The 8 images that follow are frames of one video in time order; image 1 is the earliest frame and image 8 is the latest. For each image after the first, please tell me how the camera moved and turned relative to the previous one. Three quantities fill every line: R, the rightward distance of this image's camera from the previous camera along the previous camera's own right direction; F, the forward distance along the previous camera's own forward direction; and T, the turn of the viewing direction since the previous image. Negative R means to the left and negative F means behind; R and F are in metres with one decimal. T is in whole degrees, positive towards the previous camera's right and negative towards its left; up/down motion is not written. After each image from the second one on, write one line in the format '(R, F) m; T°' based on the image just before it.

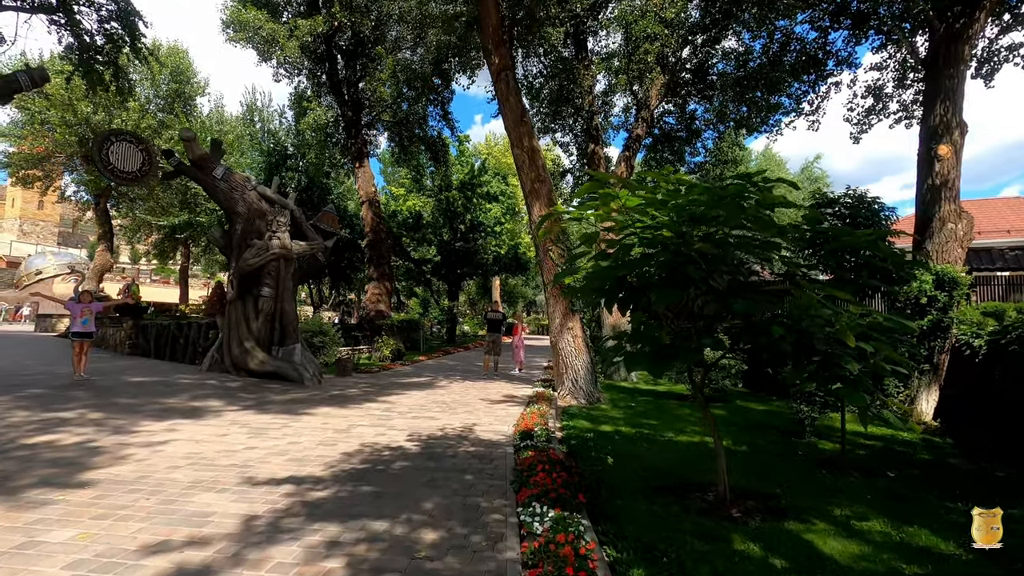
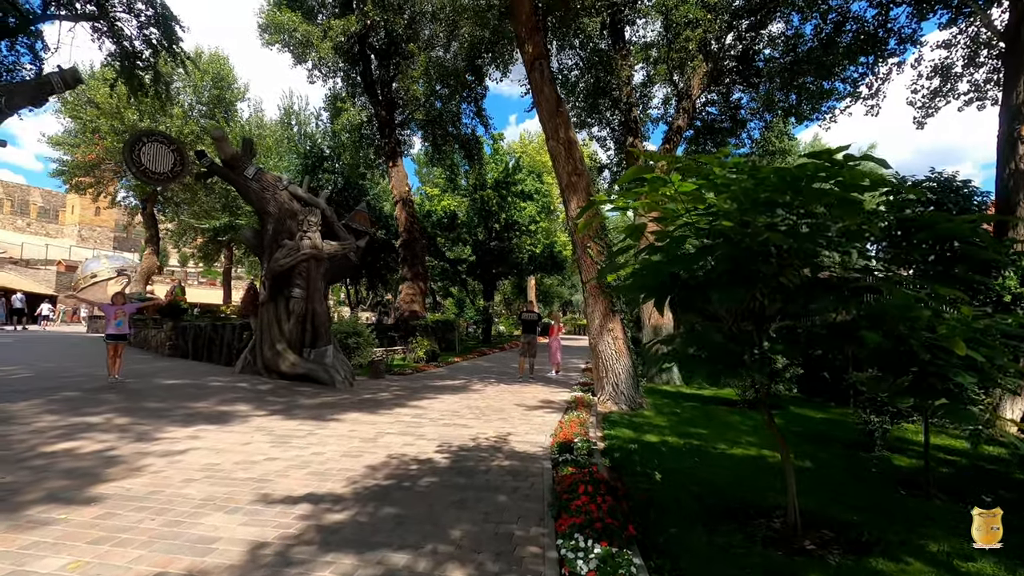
(0.0, +0.5) m; -4°
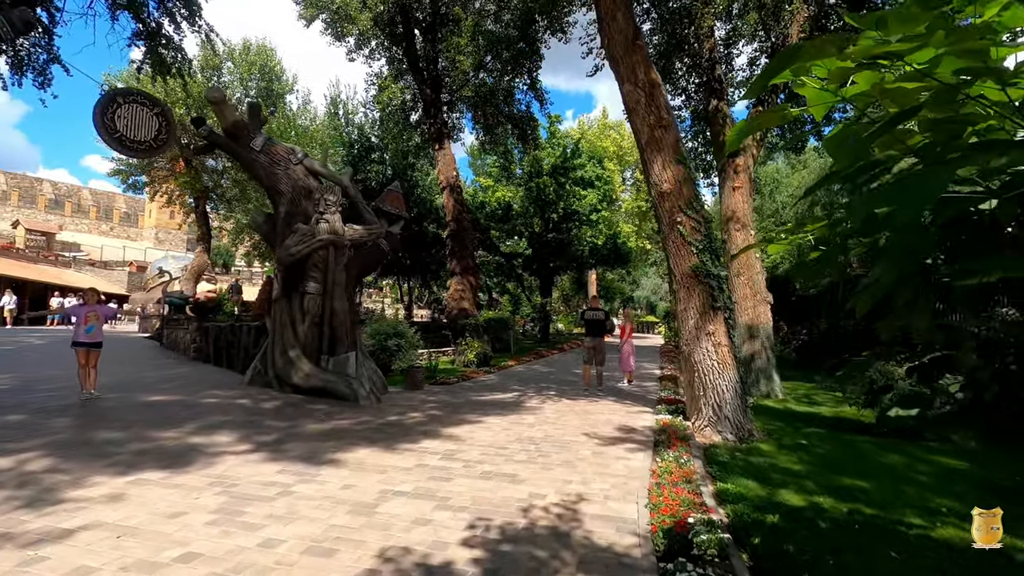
(-0.1, +2.4) m; -6°
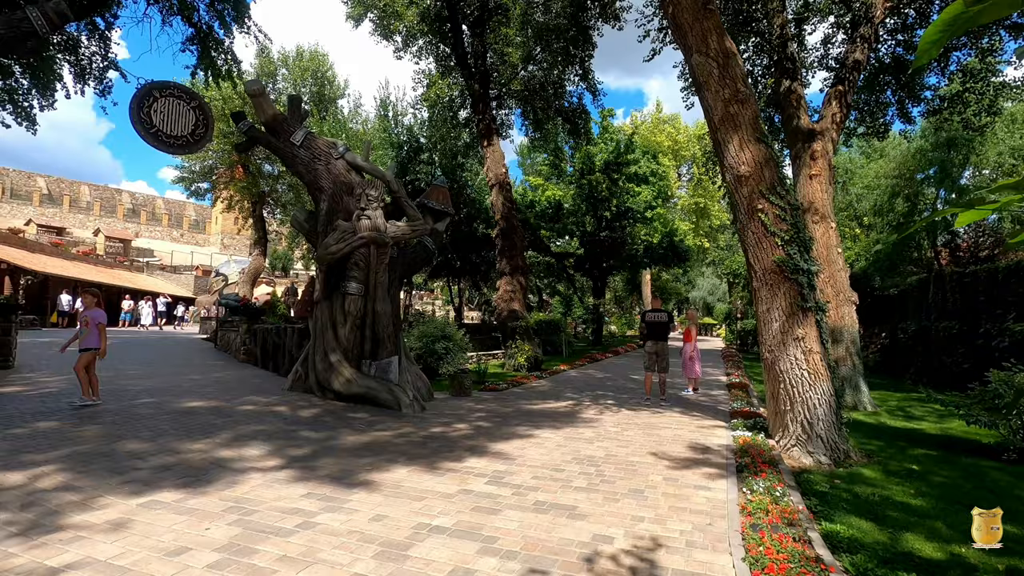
(-0.1, +0.8) m; -5°
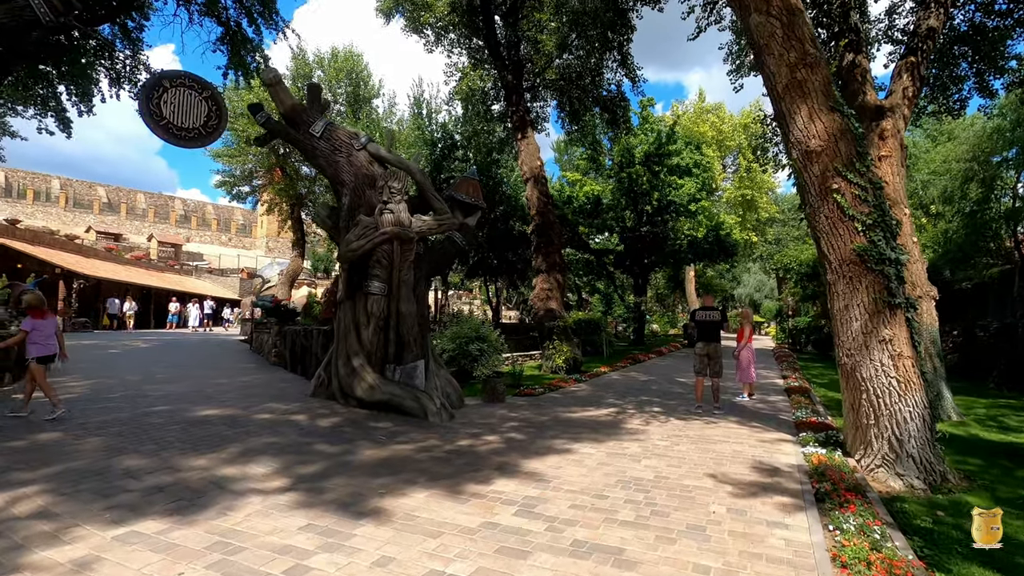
(+0.1, +0.8) m; -4°
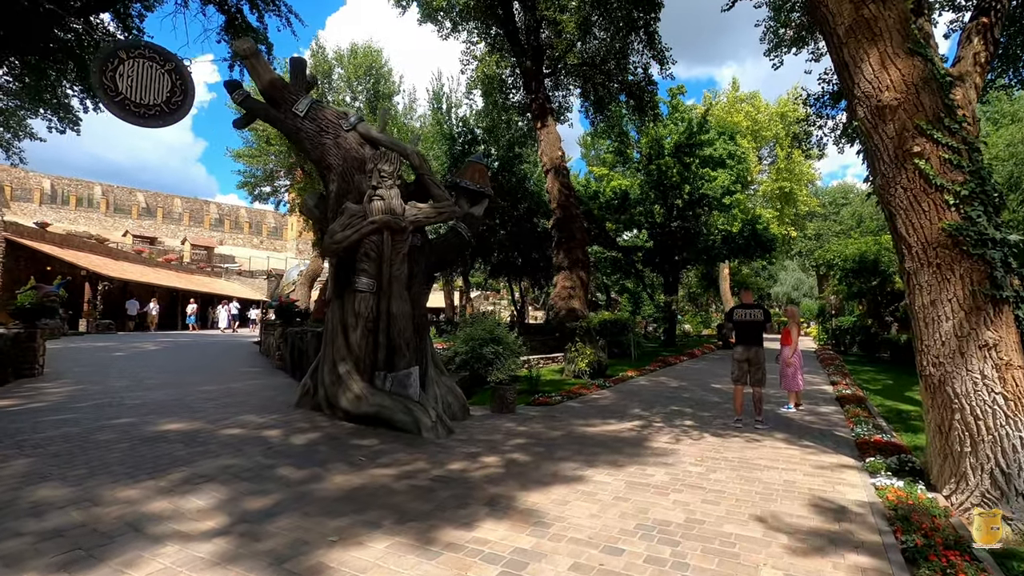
(+0.3, +1.1) m; -3°
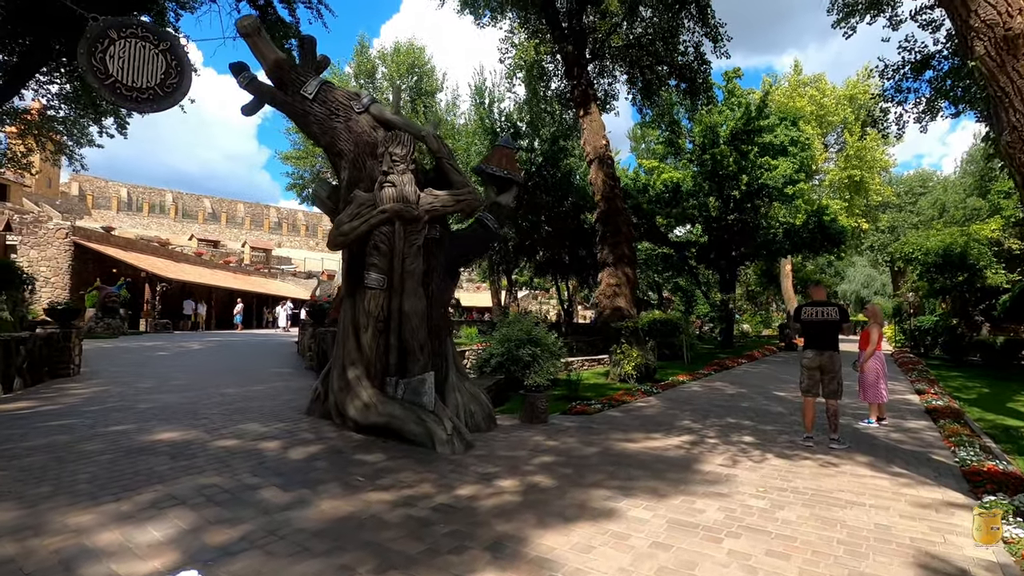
(+0.3, +0.9) m; -5°
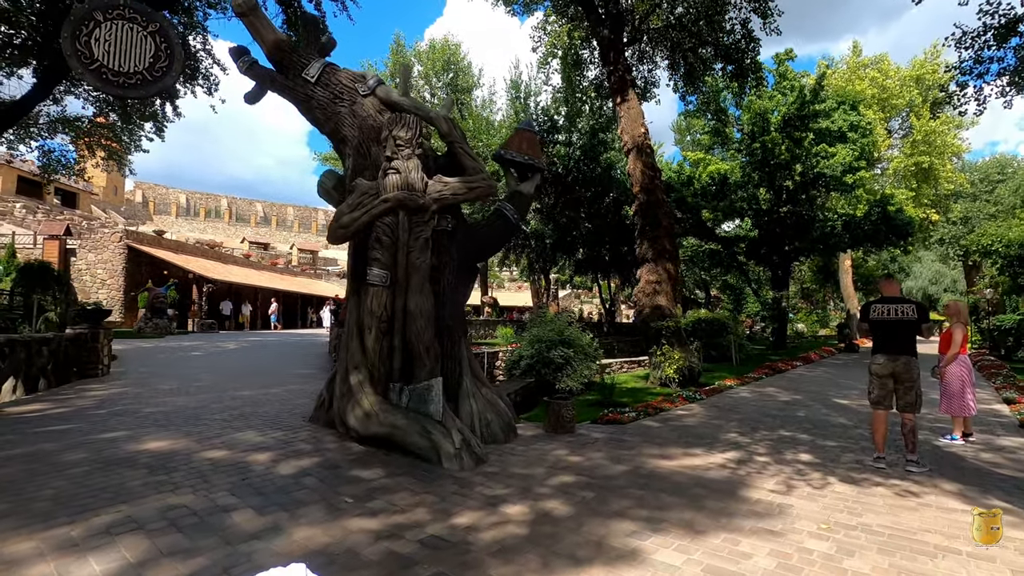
(+0.3, +0.7) m; -5°
